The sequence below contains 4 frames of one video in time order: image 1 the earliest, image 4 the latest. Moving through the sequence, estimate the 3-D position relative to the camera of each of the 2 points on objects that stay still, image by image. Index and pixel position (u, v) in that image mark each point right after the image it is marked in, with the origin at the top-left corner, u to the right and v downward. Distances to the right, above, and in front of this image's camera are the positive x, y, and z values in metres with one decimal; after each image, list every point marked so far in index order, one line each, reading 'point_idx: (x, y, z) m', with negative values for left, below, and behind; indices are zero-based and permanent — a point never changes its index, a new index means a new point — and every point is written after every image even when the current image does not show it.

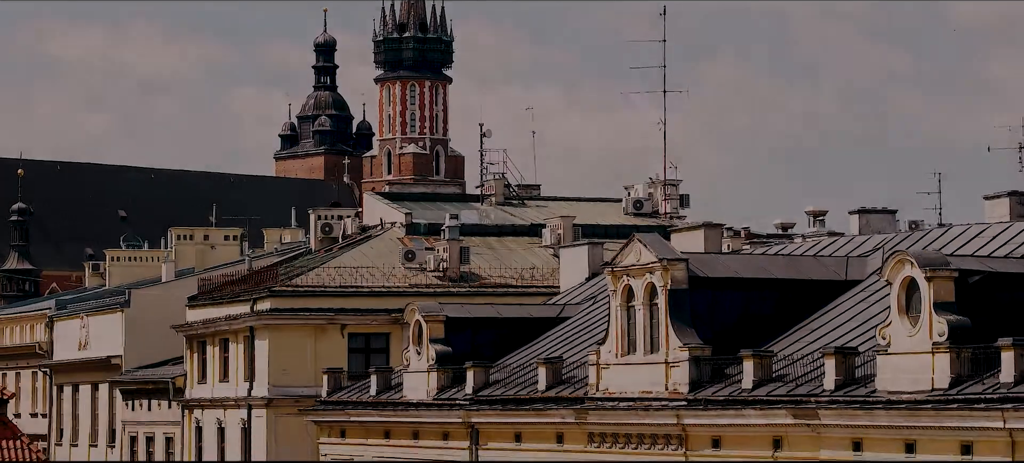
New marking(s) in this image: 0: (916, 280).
0: (+2.8, -0.3, +17.2) m
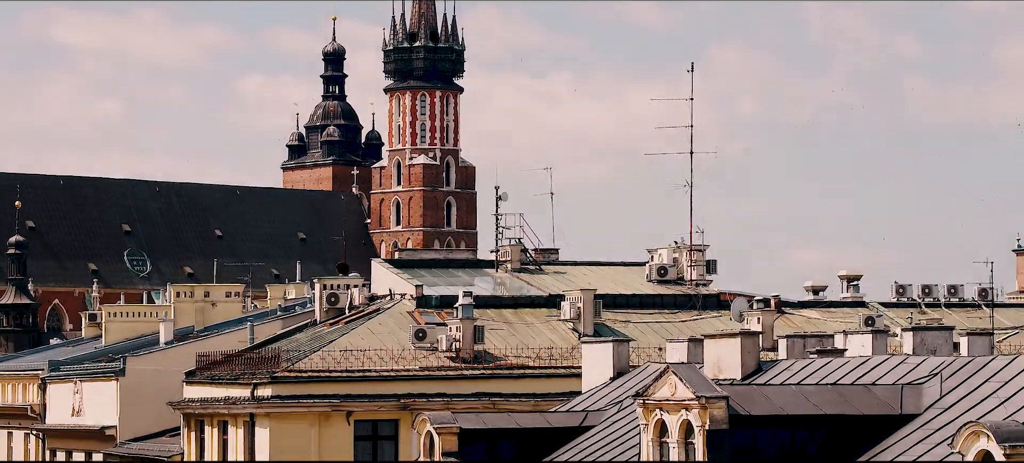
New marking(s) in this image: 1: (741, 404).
0: (+3.0, -1.4, +15.2) m
1: (+1.7, -1.3, +18.8) m
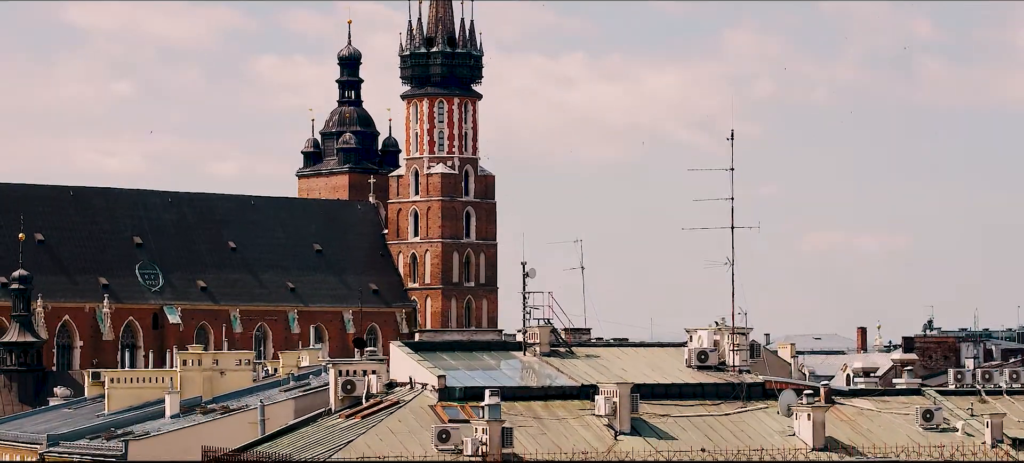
0: (+3.2, -2.6, +12.9) m
1: (+2.0, -2.5, +16.5) m
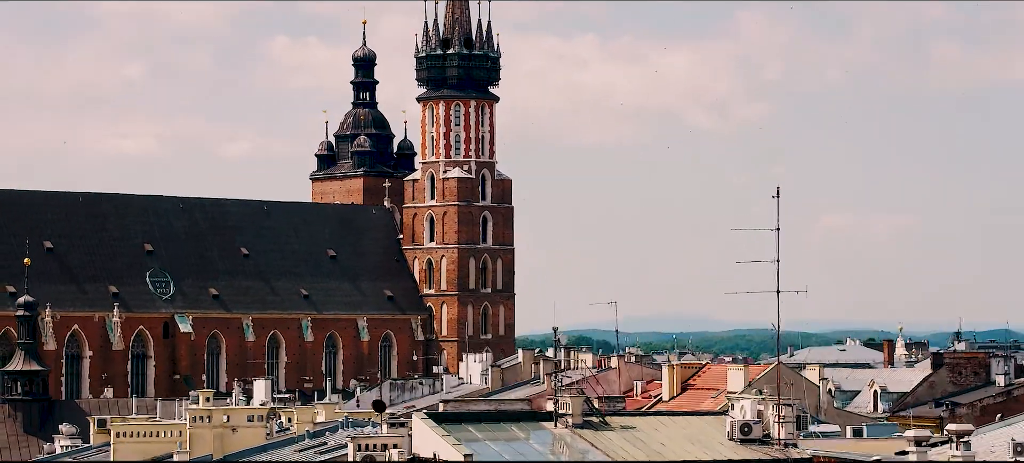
0: (+3.5, -3.4, +11.0) m
1: (+2.3, -3.3, +14.6) m
